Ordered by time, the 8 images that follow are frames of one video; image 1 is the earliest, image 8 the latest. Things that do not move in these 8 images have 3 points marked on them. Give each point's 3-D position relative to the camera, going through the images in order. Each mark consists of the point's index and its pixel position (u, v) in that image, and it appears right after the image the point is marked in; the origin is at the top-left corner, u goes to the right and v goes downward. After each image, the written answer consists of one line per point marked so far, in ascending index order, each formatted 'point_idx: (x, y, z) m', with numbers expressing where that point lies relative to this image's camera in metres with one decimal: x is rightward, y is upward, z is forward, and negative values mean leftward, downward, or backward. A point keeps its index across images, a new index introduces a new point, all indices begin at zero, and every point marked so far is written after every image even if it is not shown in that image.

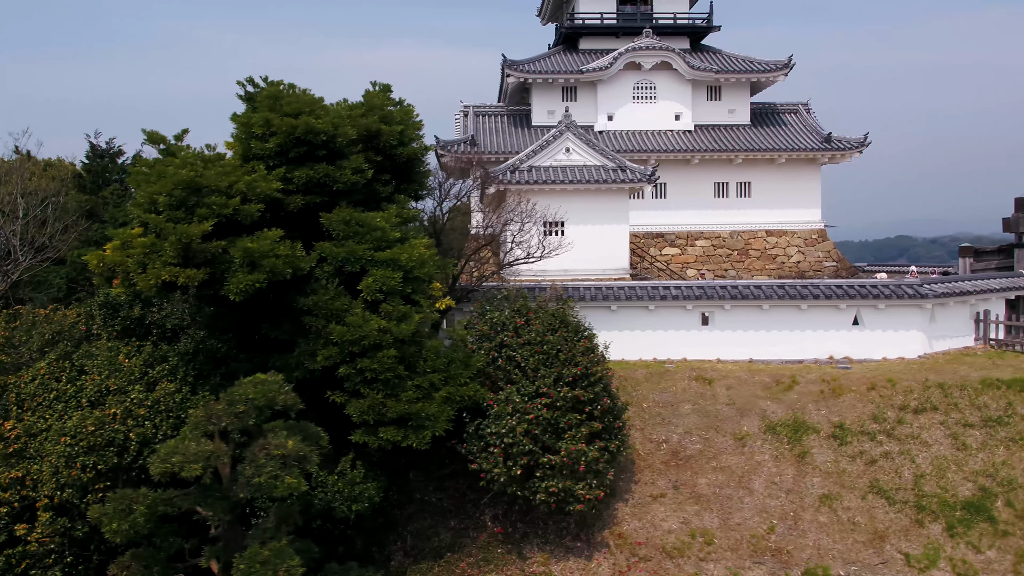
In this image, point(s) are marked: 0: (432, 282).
0: (-1.1, +0.1, +9.6) m
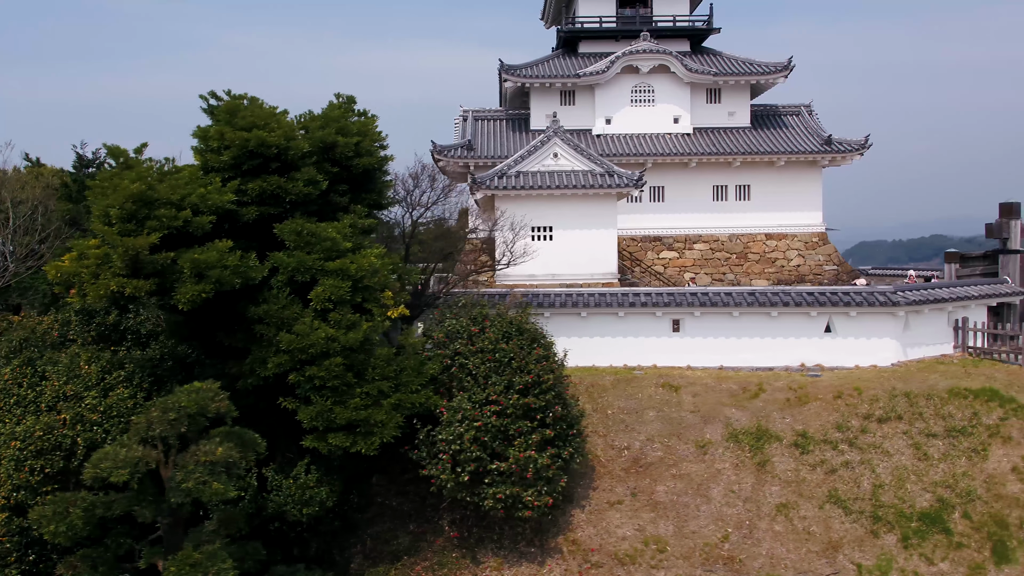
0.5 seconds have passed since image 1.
0: (-1.8, 0.0, +9.8) m
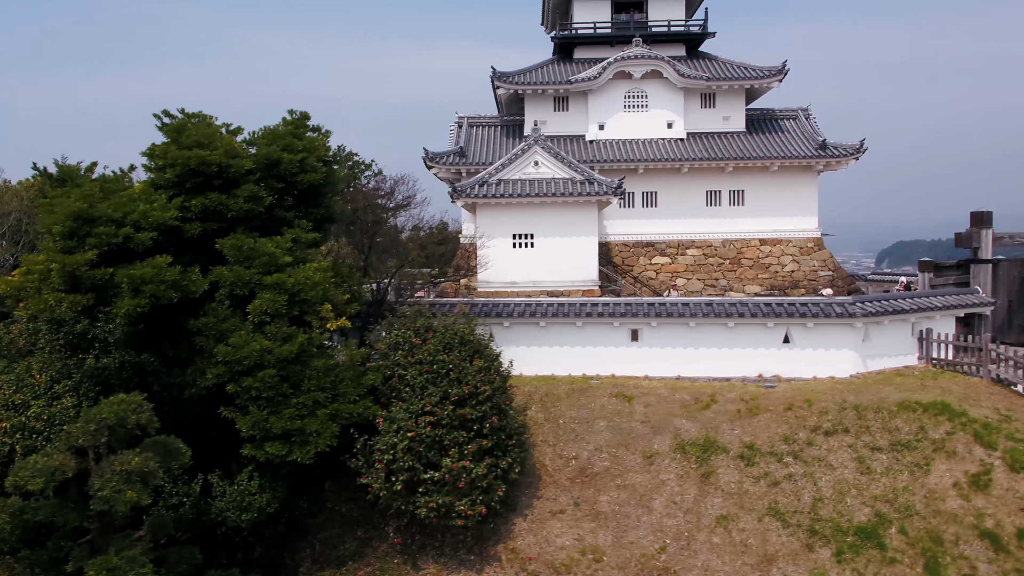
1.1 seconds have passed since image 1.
0: (-2.6, -0.2, +10.1) m
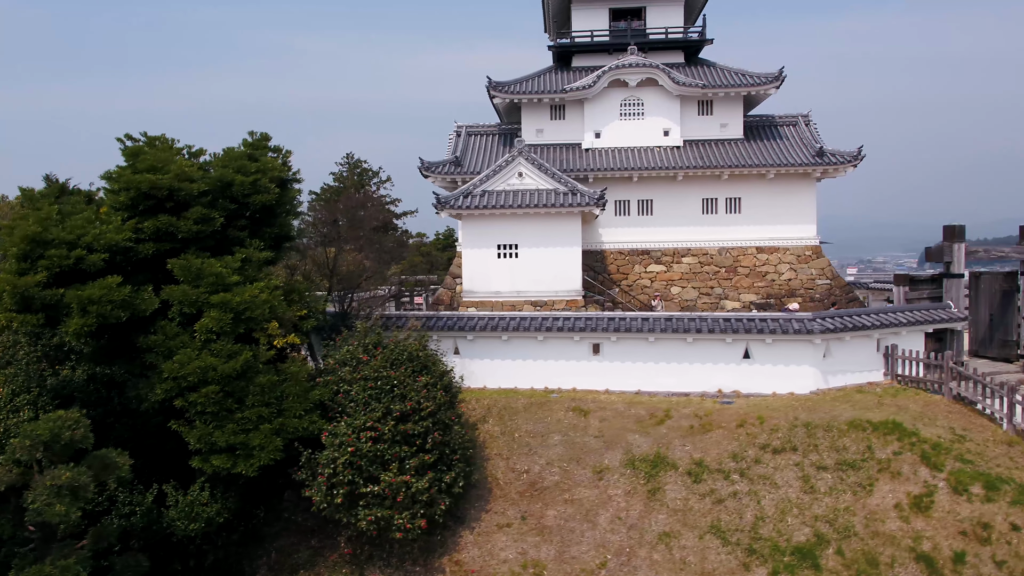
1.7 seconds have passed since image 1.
0: (-3.5, -0.5, +10.5) m
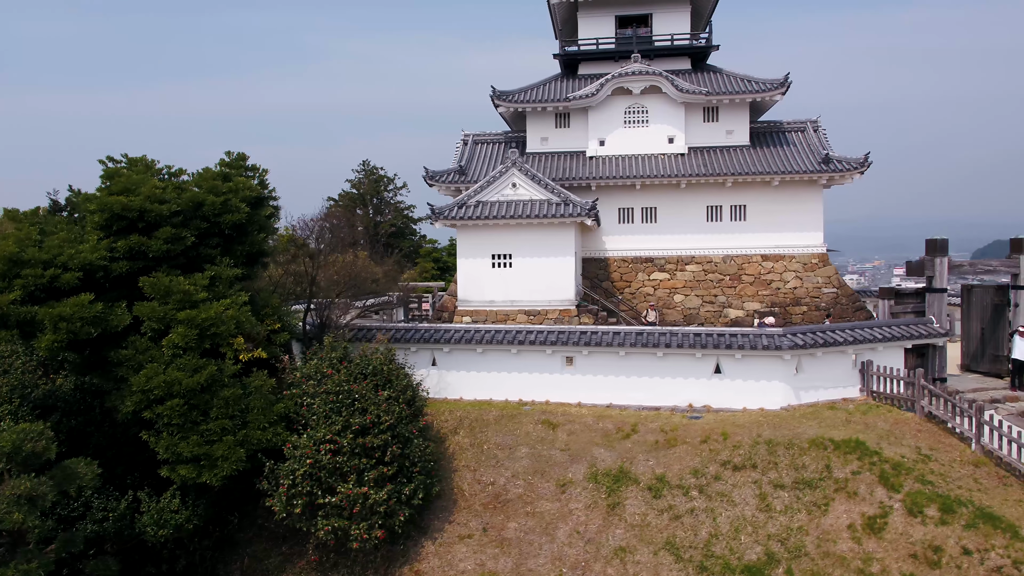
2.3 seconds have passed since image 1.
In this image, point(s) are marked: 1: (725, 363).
0: (-4.1, -0.7, +10.9) m
1: (+3.8, -1.3, +13.0) m
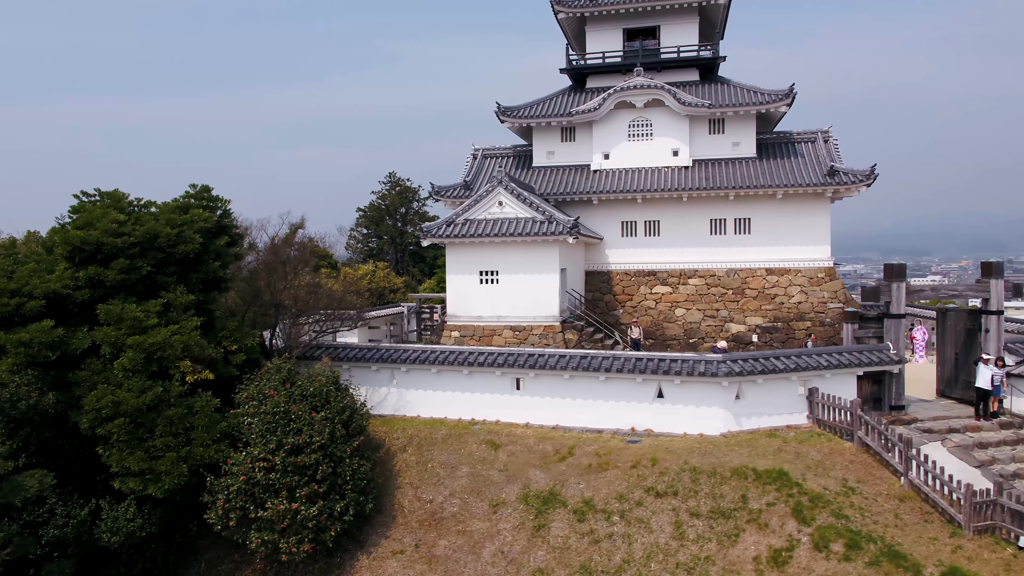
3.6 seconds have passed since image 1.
0: (-5.3, -1.2, +11.8) m
1: (+2.8, -1.8, +13.1) m
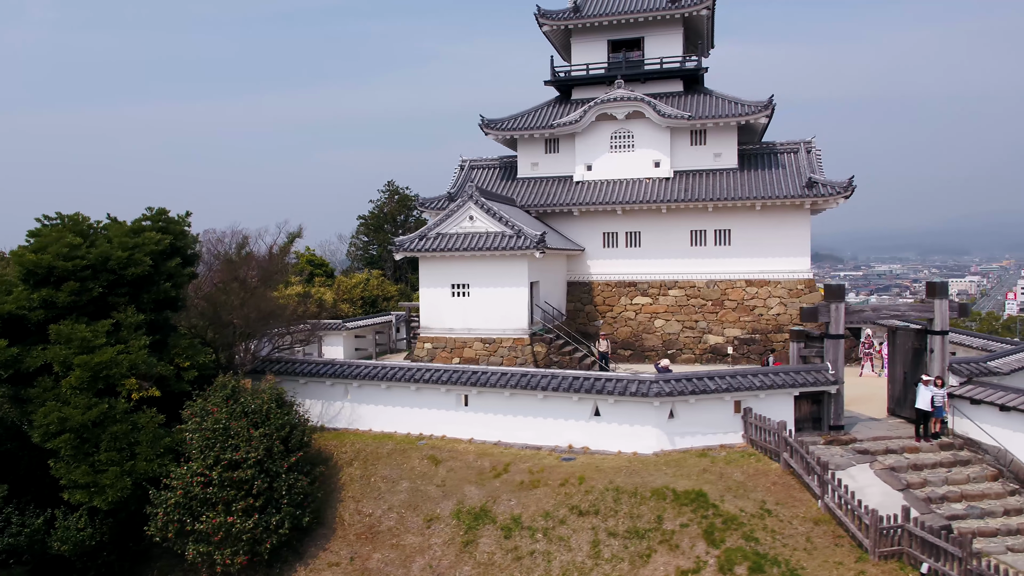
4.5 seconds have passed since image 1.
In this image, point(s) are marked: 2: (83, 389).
0: (-6.5, -1.5, +12.3) m
1: (+1.7, -2.2, +13.3) m
2: (-7.1, -1.7, +12.0) m
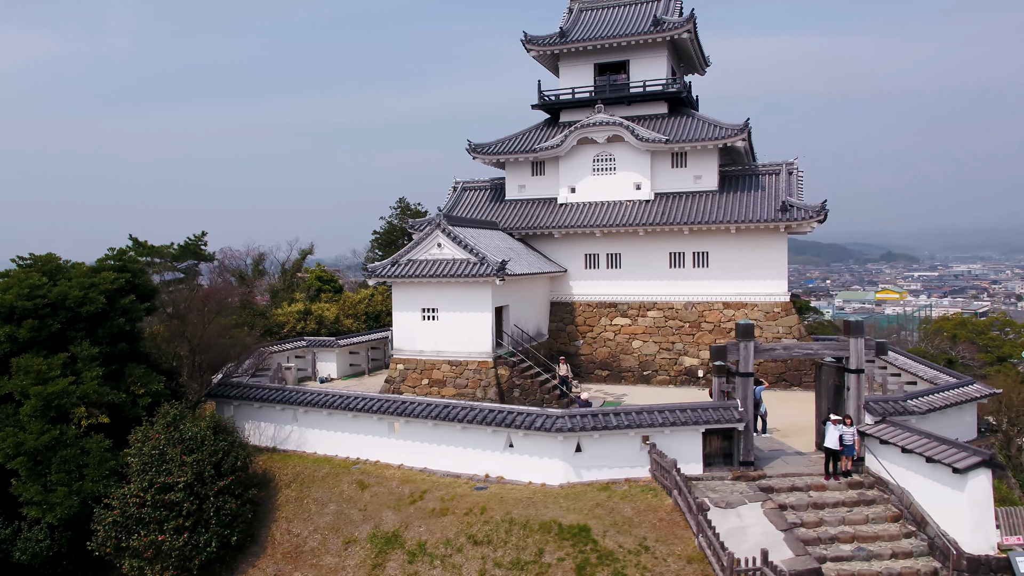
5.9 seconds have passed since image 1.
0: (-8.1, -2.2, +13.7) m
1: (+0.1, -2.9, +14.0) m
2: (-8.7, -2.4, +13.4) m
